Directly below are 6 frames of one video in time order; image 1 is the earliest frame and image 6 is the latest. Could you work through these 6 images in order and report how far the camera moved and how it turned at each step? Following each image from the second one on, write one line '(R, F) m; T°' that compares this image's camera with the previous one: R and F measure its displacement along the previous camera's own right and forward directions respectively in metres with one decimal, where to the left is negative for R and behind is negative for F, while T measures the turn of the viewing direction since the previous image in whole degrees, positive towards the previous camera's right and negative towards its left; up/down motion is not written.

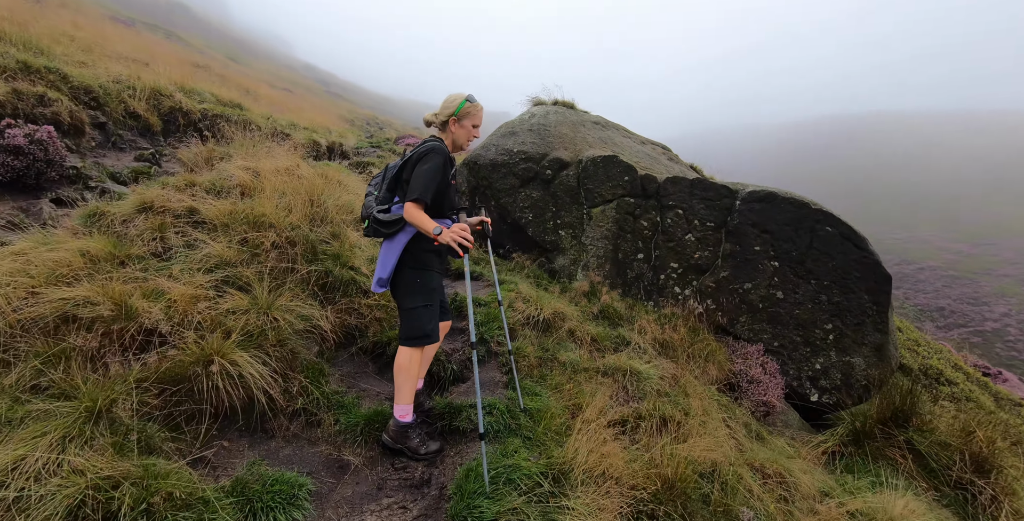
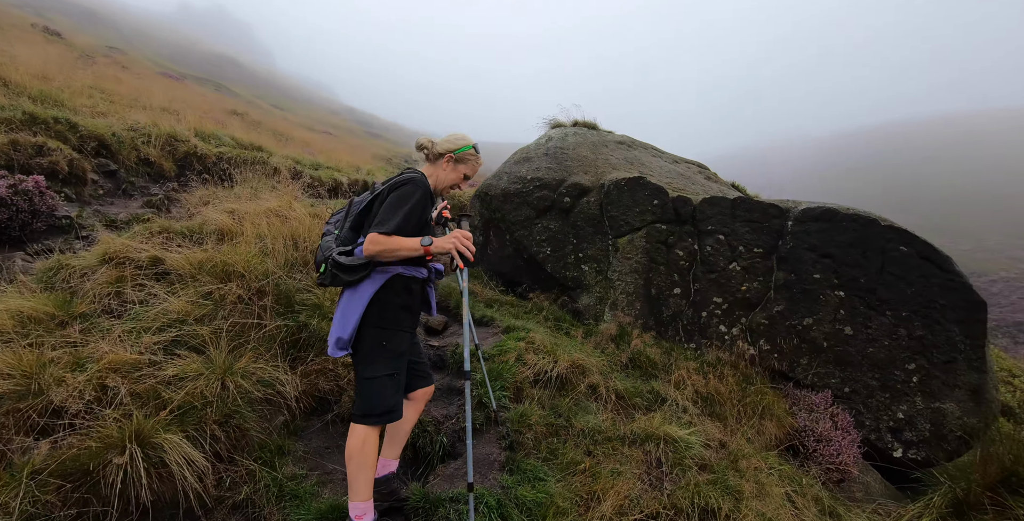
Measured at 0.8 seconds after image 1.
(+0.3, +0.7) m; -5°
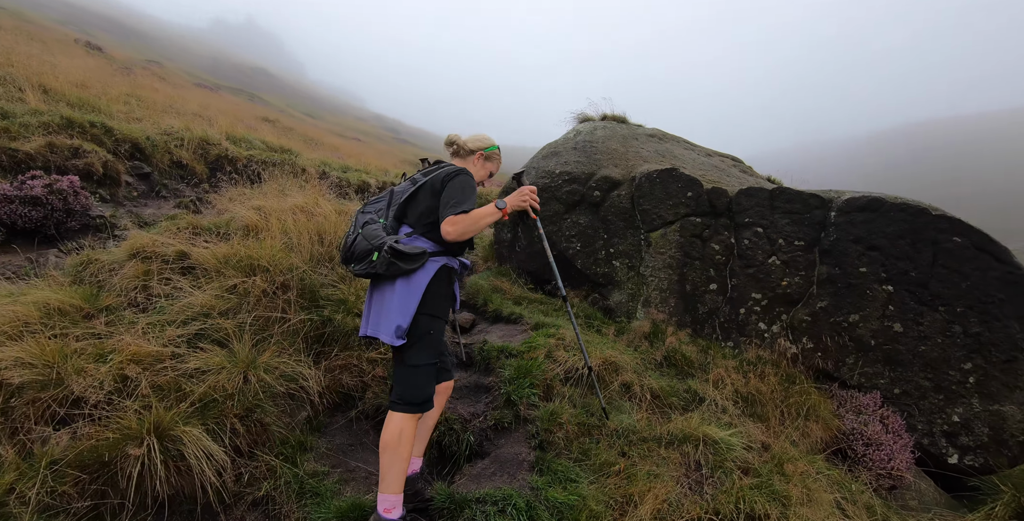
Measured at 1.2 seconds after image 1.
(0.0, +0.2) m; -3°
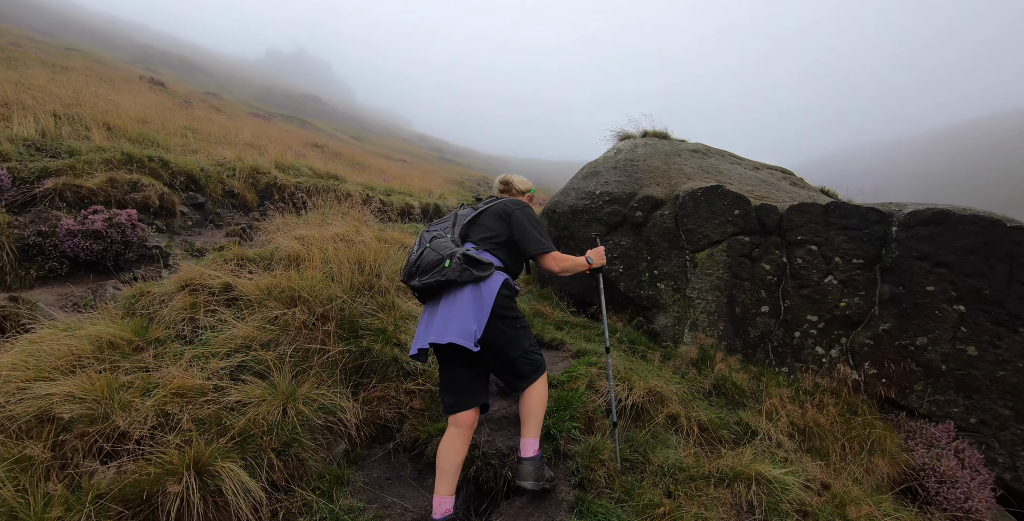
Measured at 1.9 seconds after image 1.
(0.0, +0.1) m; -4°
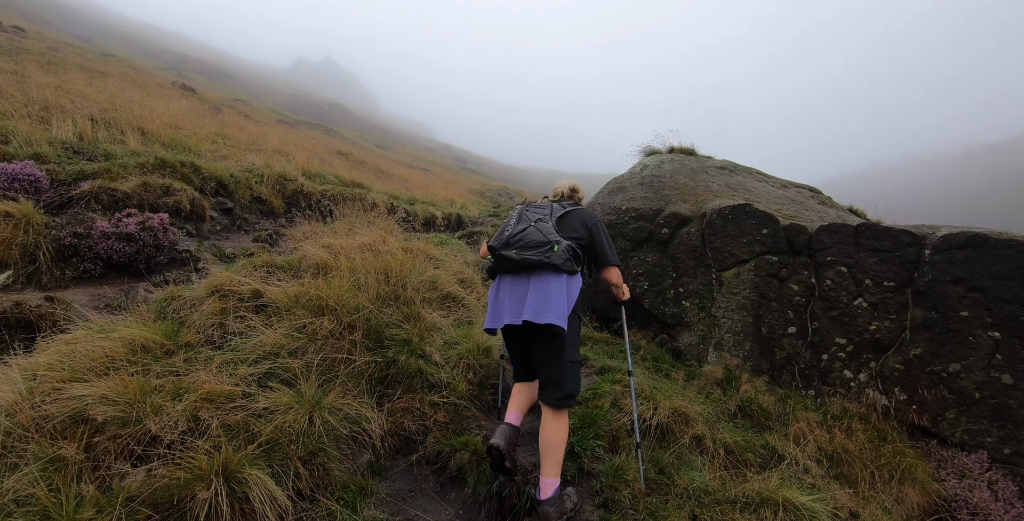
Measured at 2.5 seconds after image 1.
(-0.1, 0.0) m; -2°
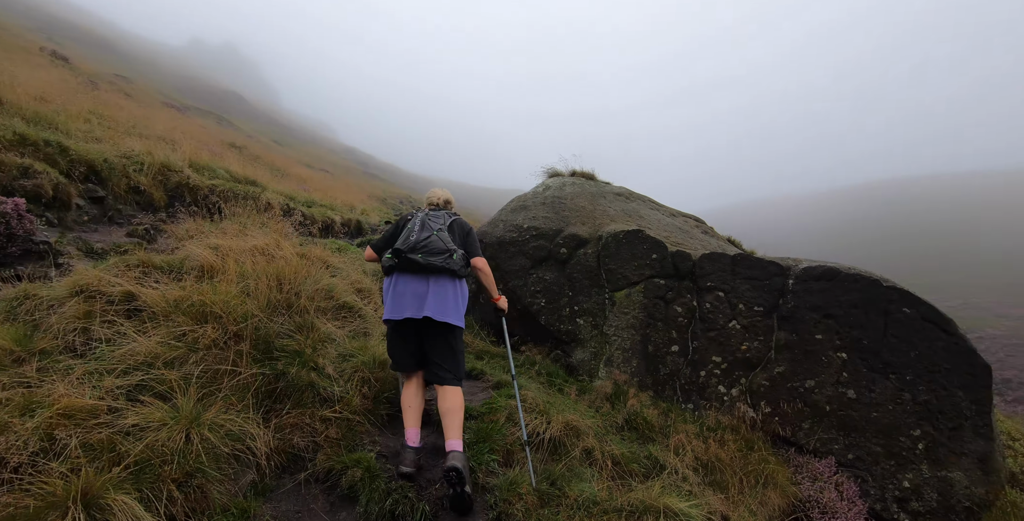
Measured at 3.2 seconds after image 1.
(+0.1, -0.1) m; +10°
